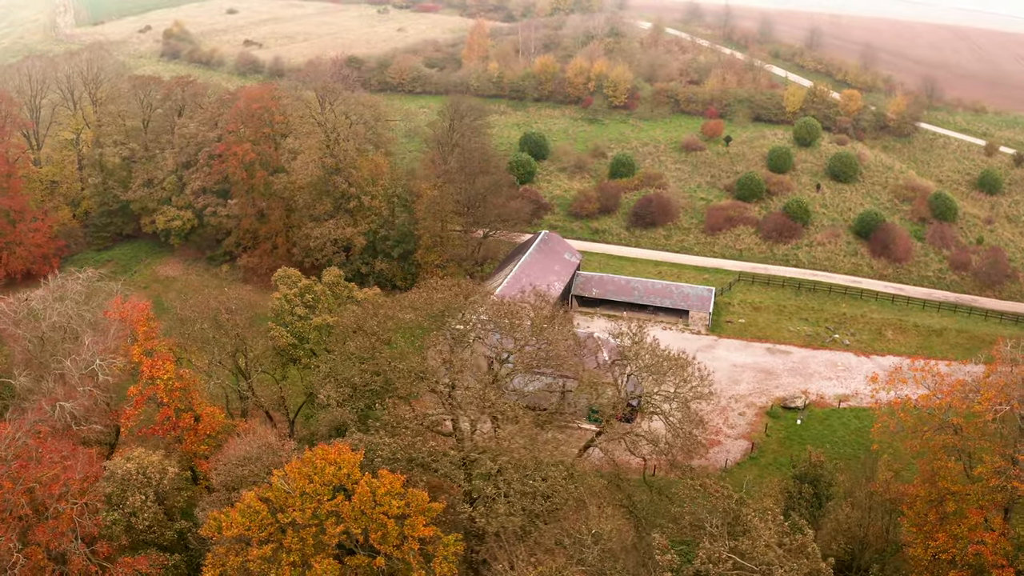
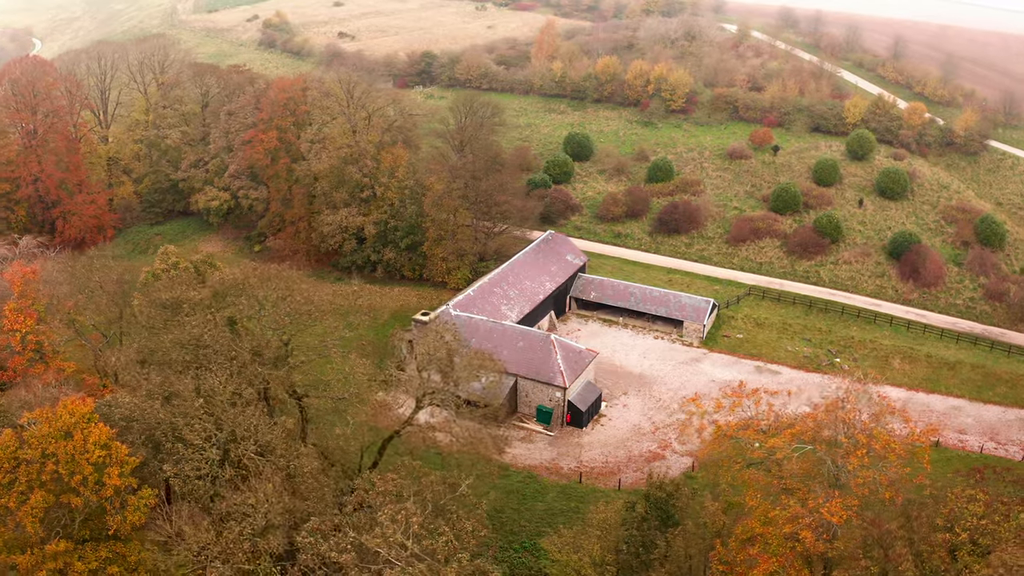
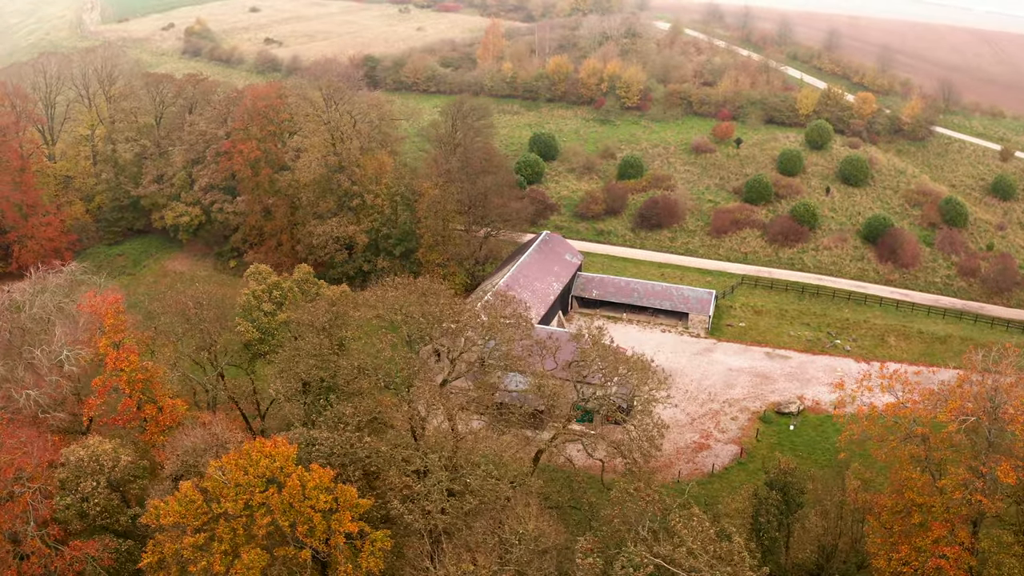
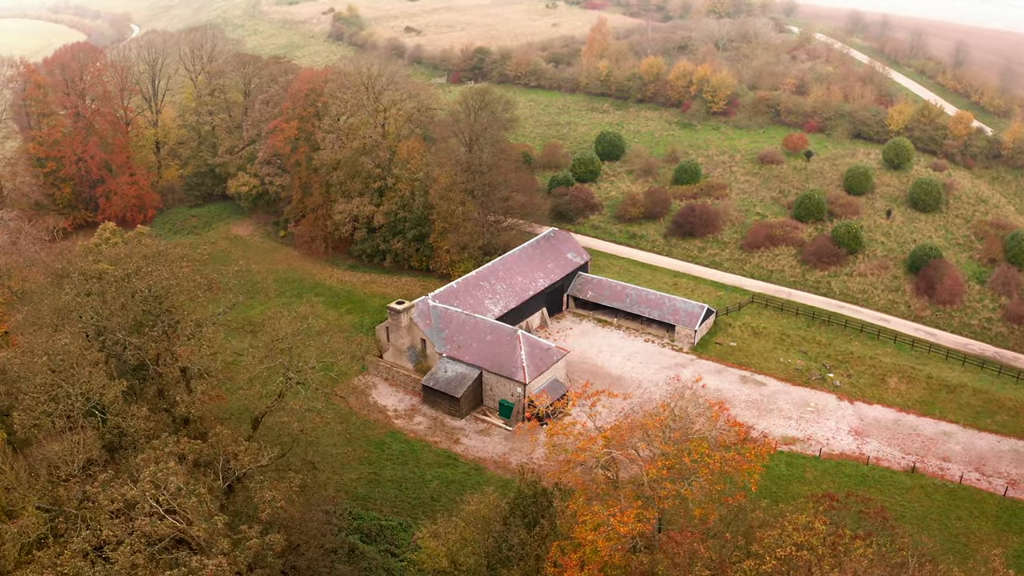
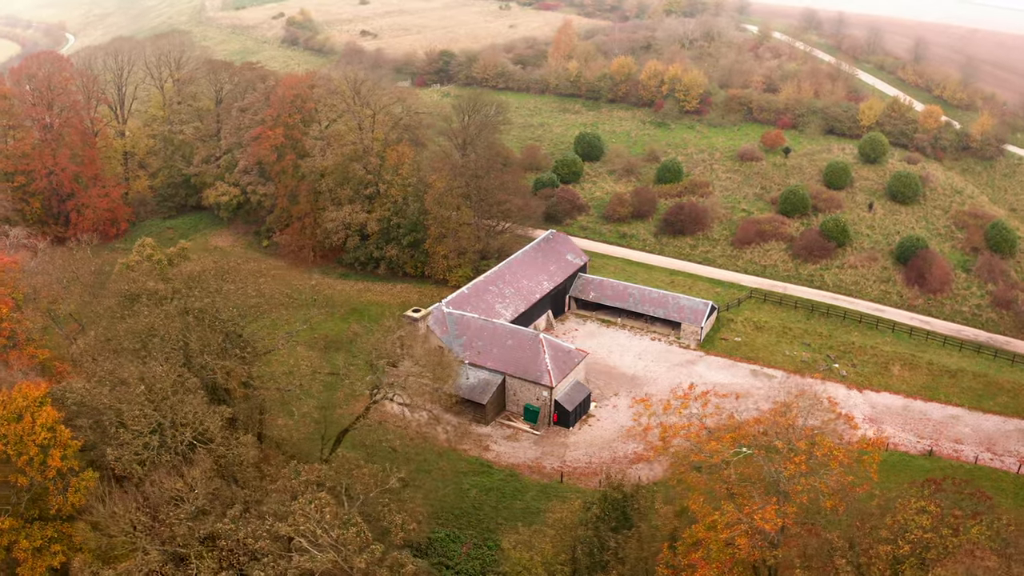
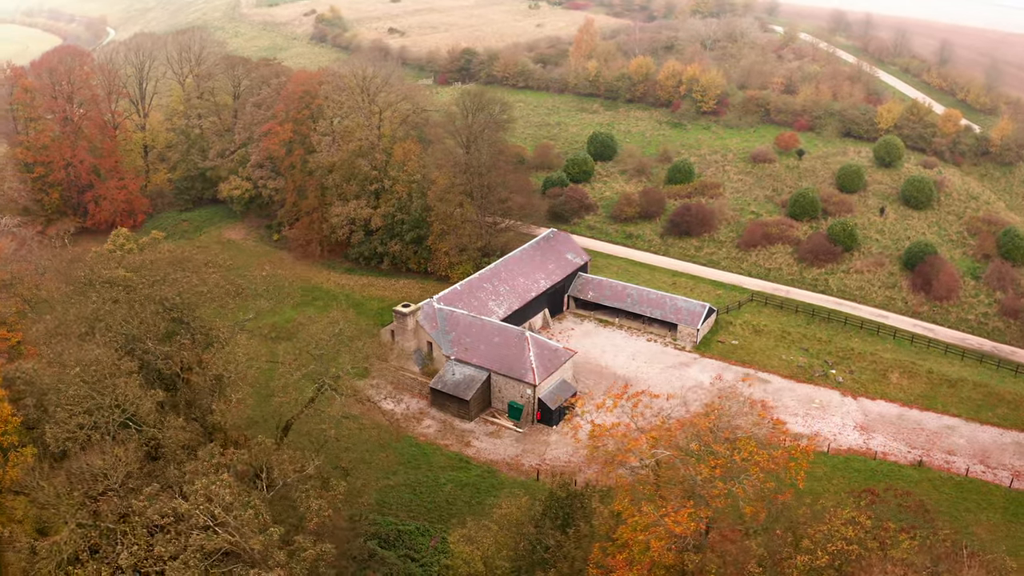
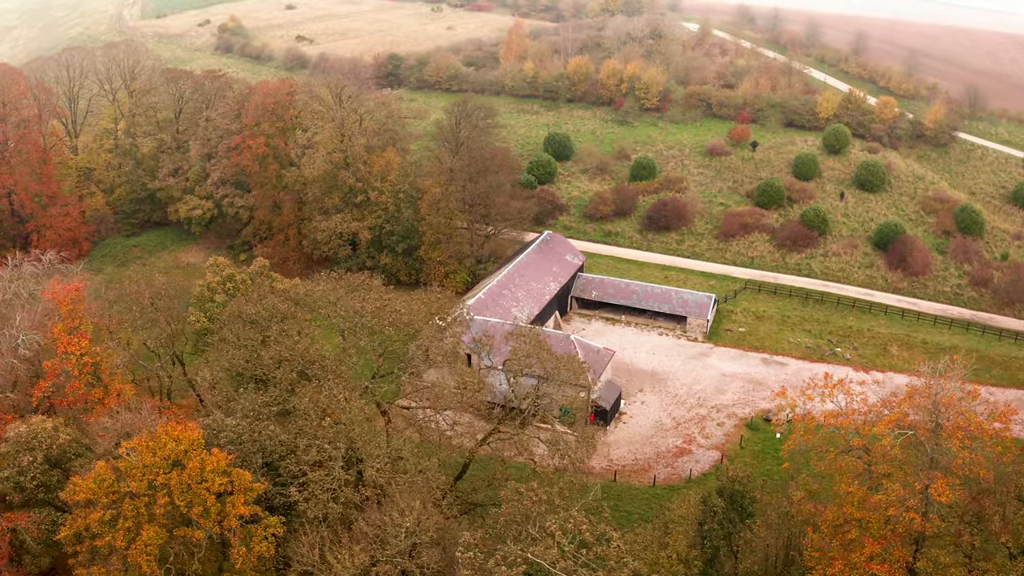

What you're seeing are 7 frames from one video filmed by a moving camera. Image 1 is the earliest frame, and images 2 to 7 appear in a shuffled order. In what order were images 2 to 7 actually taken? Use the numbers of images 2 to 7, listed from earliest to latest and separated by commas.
3, 7, 2, 5, 6, 4
